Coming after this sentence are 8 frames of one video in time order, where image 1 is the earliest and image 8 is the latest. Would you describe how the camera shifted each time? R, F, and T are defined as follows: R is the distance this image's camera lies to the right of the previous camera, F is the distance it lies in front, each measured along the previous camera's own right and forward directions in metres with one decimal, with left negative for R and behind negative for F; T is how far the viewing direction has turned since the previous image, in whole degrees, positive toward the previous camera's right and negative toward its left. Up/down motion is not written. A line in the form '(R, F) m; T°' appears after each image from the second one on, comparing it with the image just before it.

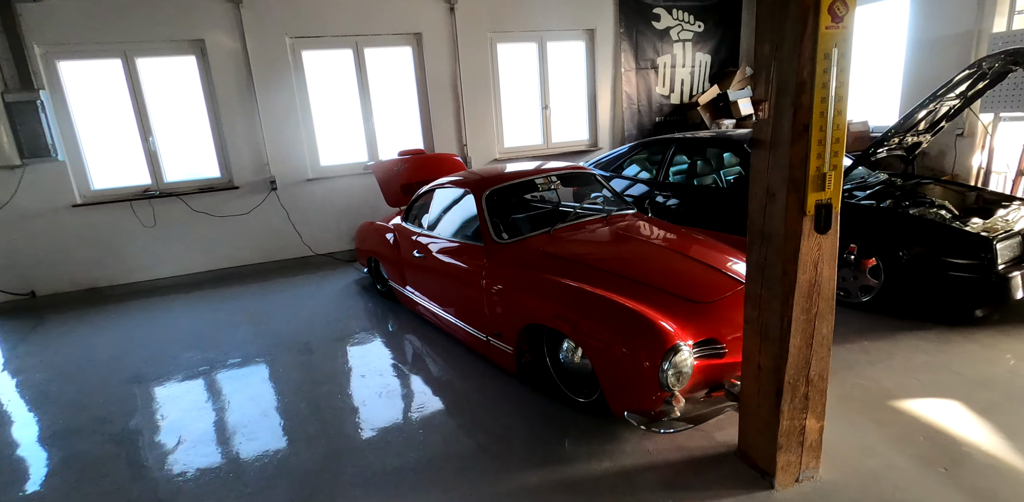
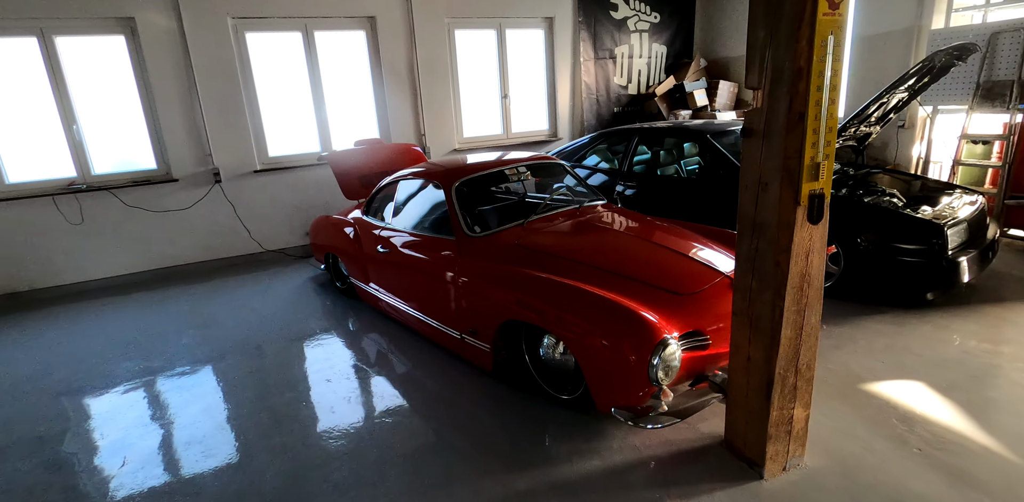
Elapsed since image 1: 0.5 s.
(-0.1, +0.1) m; +5°
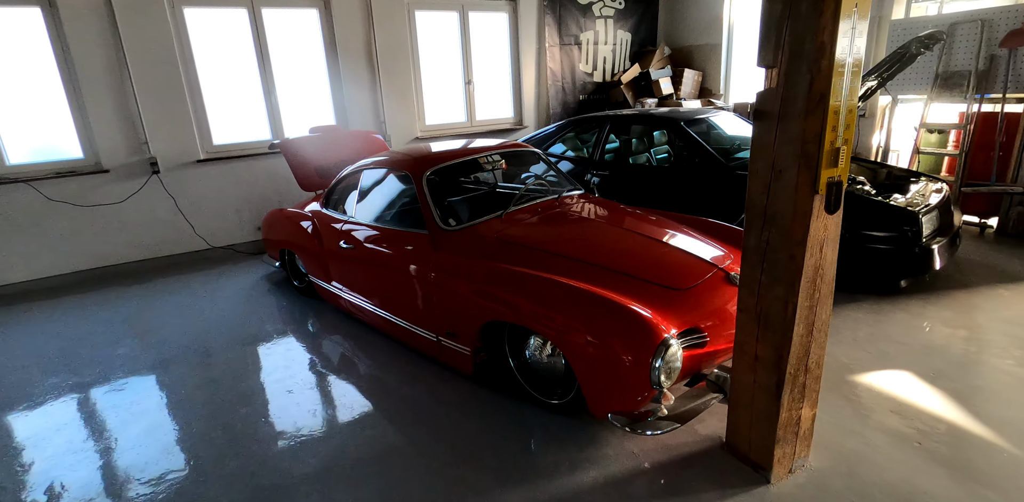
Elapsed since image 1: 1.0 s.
(-0.1, +0.2) m; +5°
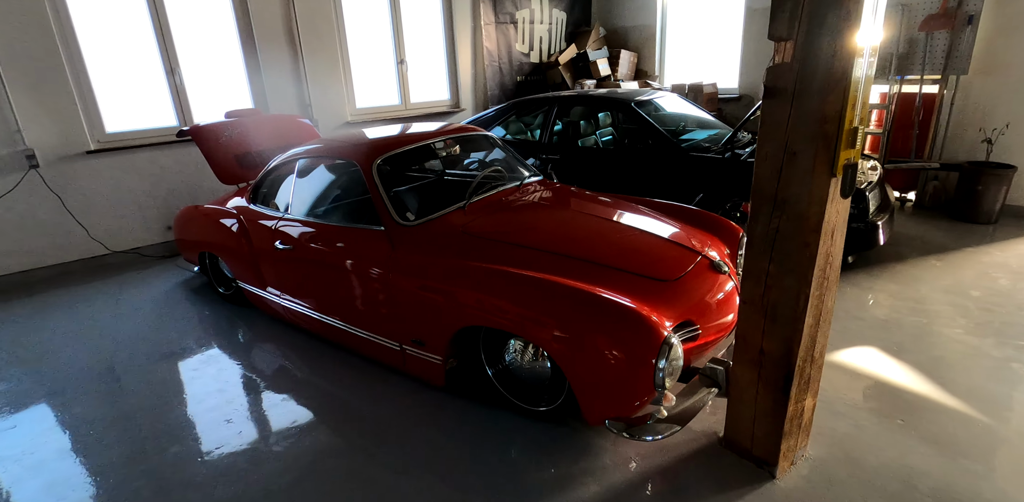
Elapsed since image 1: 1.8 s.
(-0.2, +0.2) m; +8°
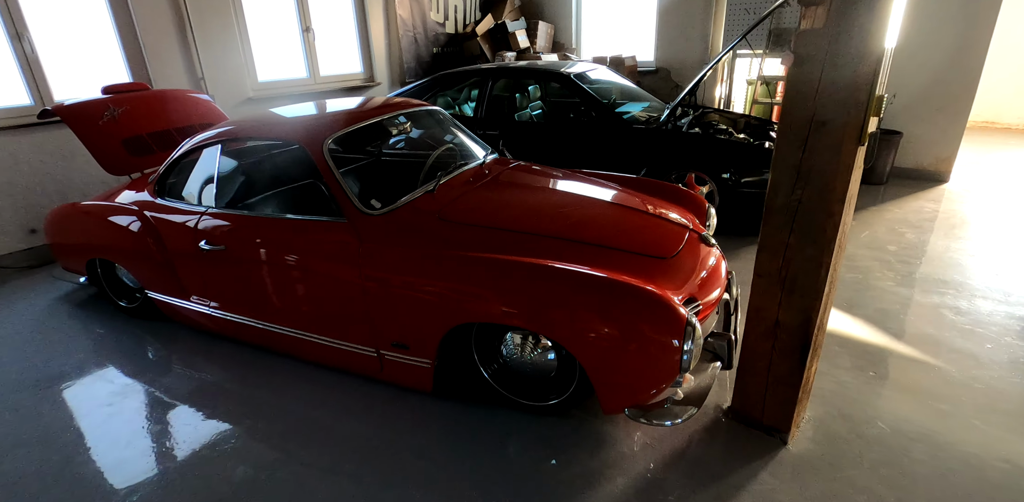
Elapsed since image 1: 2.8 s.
(-0.3, +0.2) m; +11°
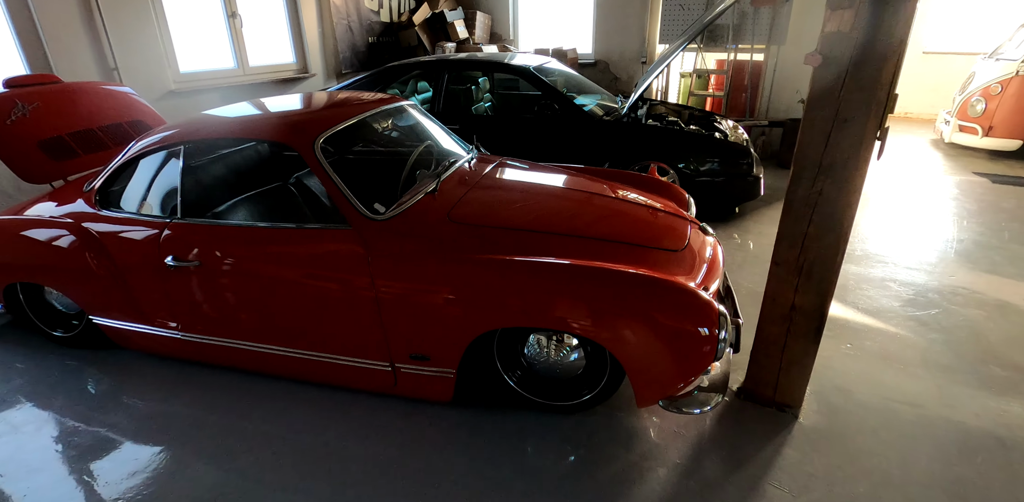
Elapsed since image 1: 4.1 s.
(-0.3, +0.1) m; +9°
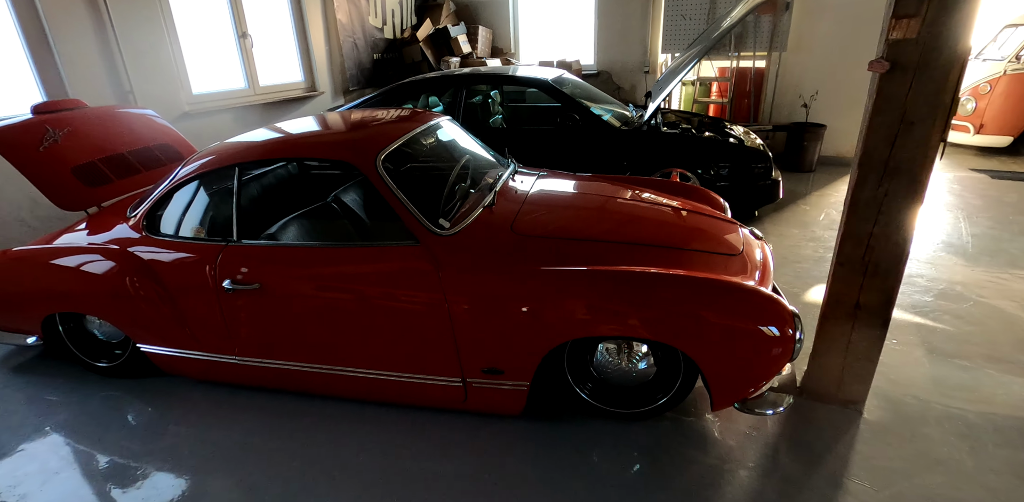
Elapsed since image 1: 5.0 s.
(-0.3, 0.0) m; +2°
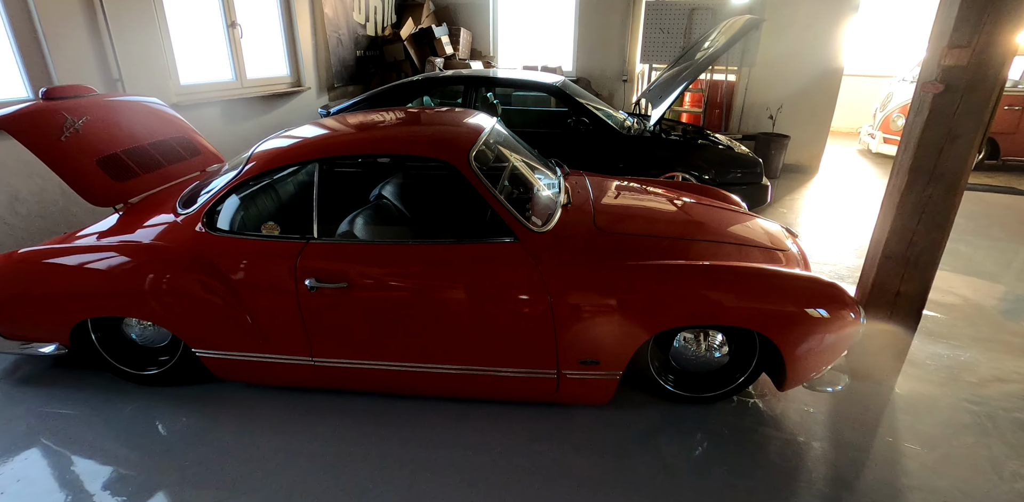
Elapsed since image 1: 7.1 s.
(-0.6, 0.0) m; +8°
